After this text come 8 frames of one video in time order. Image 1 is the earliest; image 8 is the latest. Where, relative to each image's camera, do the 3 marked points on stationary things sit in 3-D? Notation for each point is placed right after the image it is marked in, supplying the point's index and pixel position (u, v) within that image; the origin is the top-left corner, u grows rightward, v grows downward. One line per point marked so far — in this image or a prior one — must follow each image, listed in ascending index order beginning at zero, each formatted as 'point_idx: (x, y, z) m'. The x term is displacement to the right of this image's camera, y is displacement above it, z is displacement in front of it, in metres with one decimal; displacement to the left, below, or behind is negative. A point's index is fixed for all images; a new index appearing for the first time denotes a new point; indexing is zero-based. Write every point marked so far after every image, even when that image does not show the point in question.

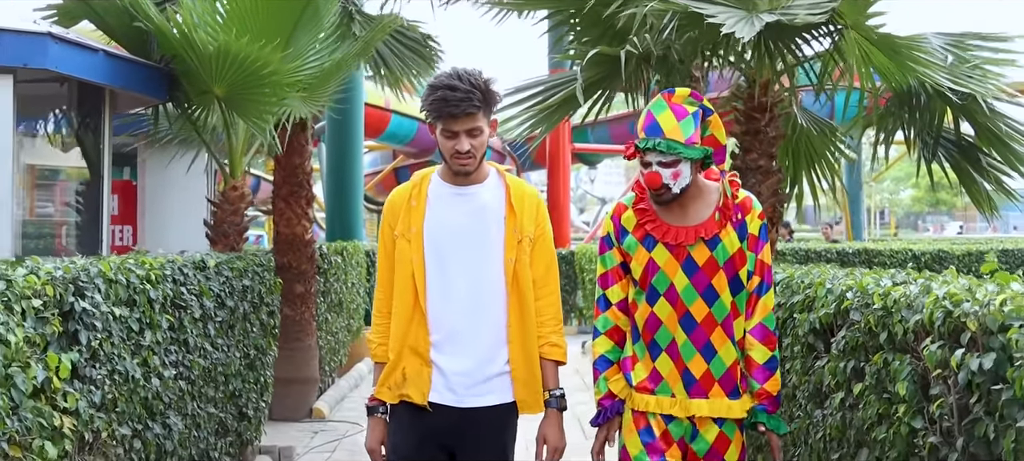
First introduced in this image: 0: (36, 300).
0: (-1.5, -0.2, +3.4) m
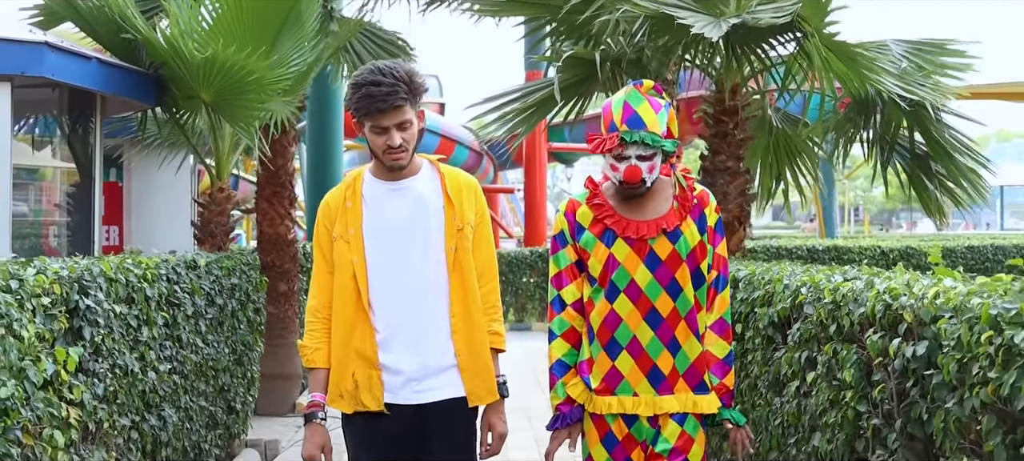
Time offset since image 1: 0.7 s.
0: (-1.6, -0.2, +3.6) m
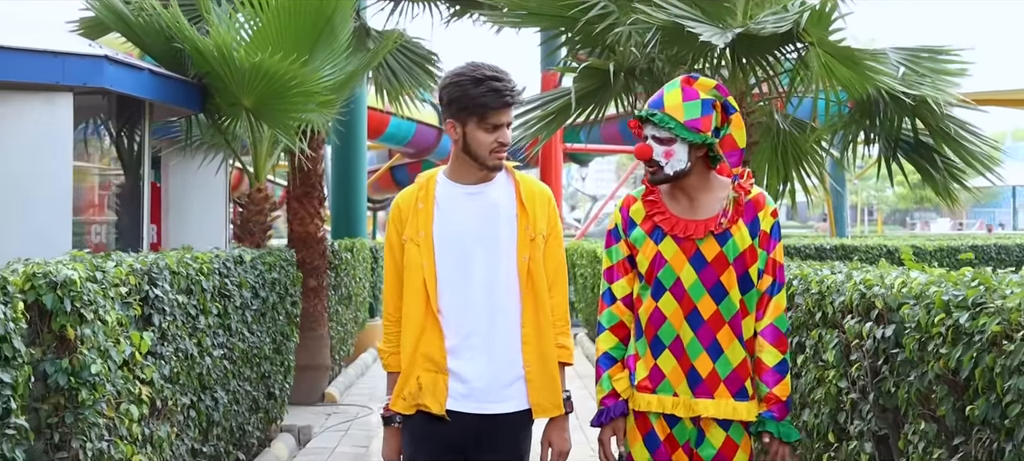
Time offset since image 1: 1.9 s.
0: (-1.5, -0.2, +4.1) m
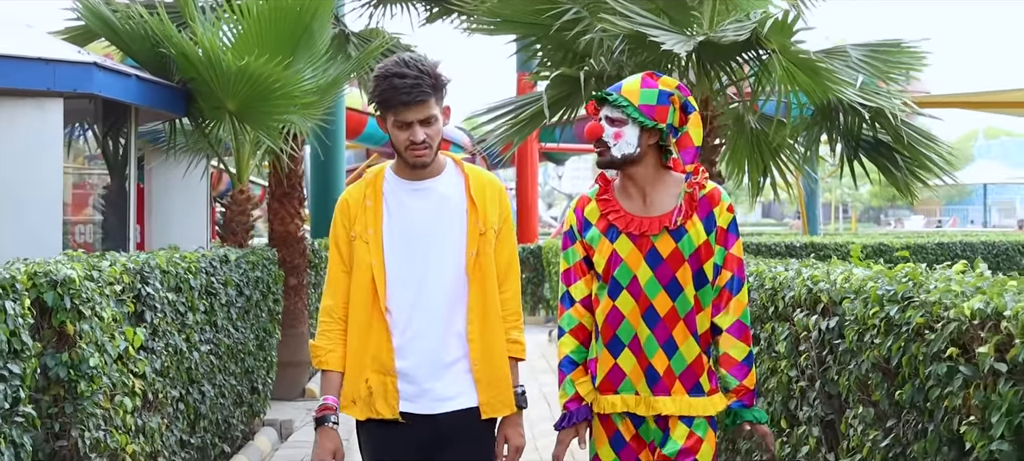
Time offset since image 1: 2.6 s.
0: (-1.6, -0.2, +4.3) m
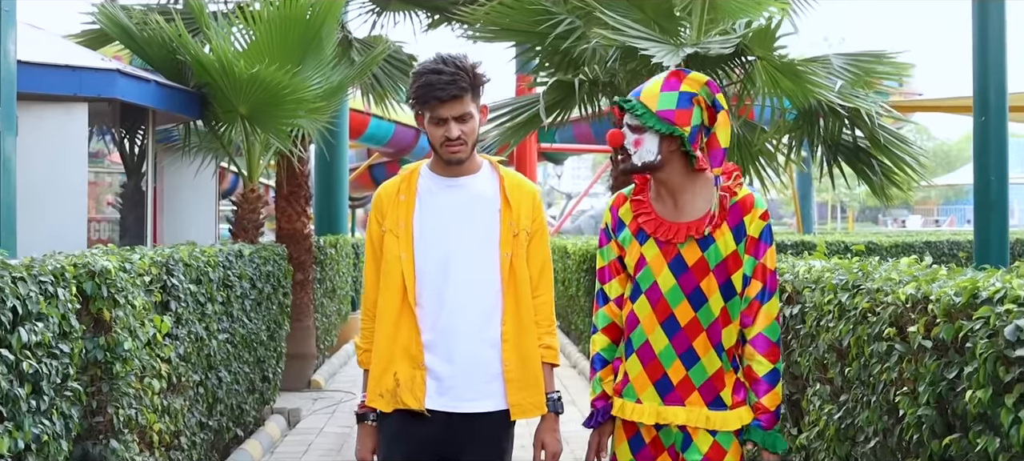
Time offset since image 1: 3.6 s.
0: (-1.6, -0.2, +4.7) m
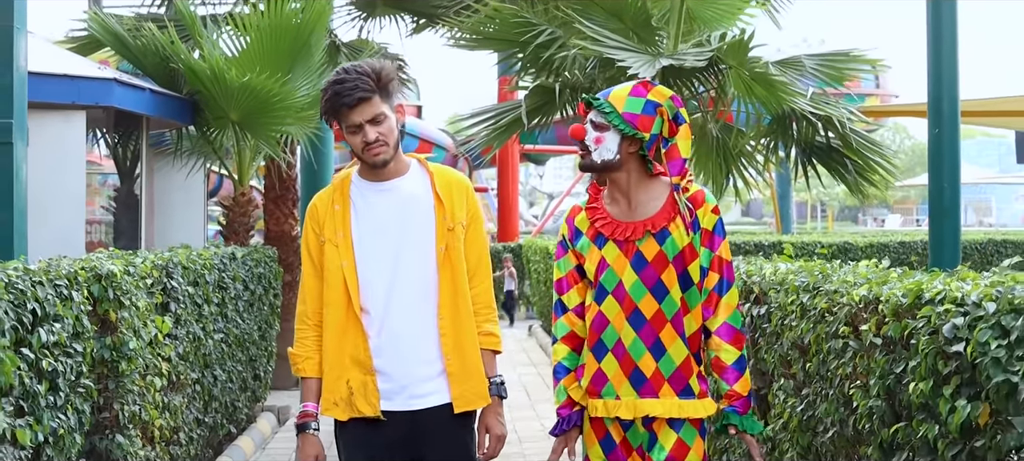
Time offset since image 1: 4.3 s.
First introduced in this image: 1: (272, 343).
0: (-1.7, -0.2, +4.9) m
1: (-1.8, -0.8, +7.9) m
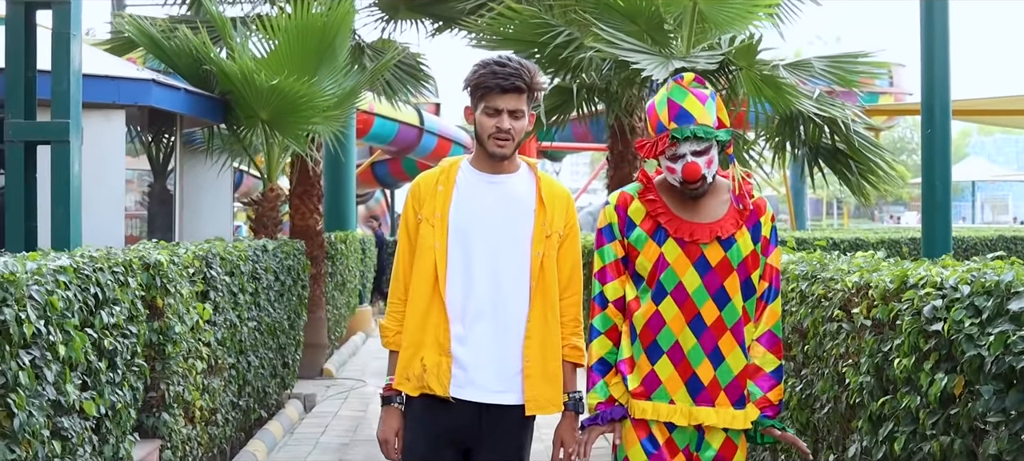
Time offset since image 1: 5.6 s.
0: (-1.6, -0.2, +5.2) m
1: (-1.6, -0.8, +8.3) m
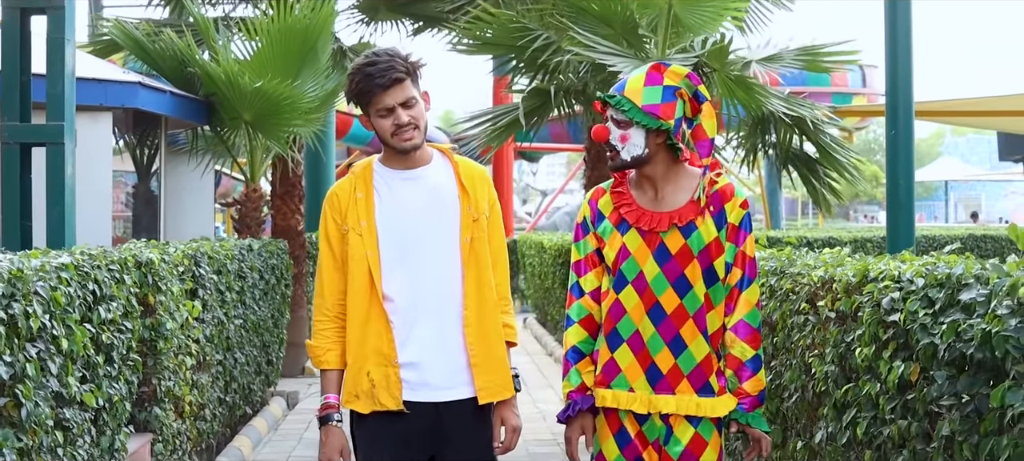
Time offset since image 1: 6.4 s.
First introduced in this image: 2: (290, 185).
0: (-1.7, -0.2, +5.4) m
1: (-1.8, -0.8, +8.4) m
2: (-2.1, +0.4, +10.1) m
